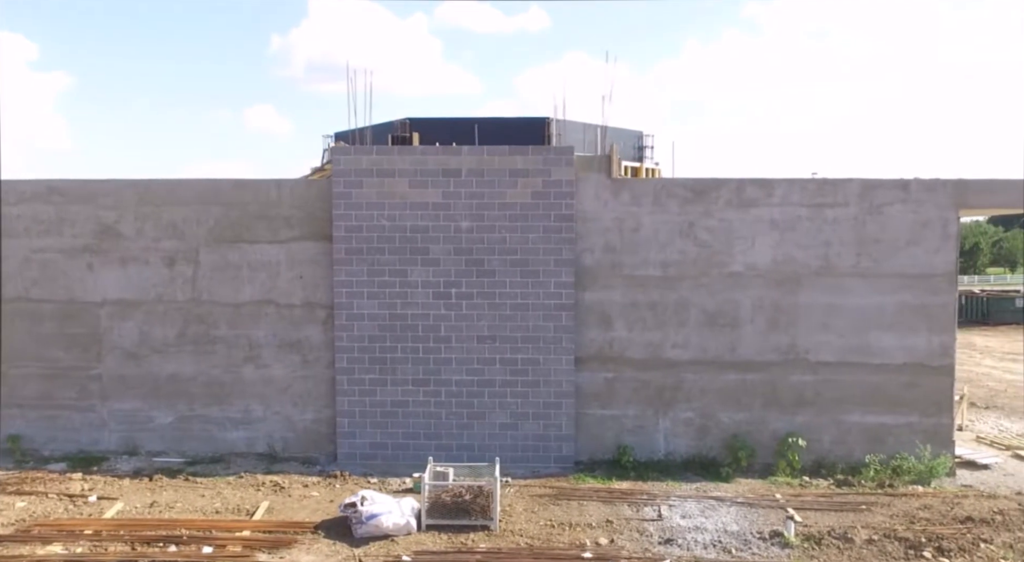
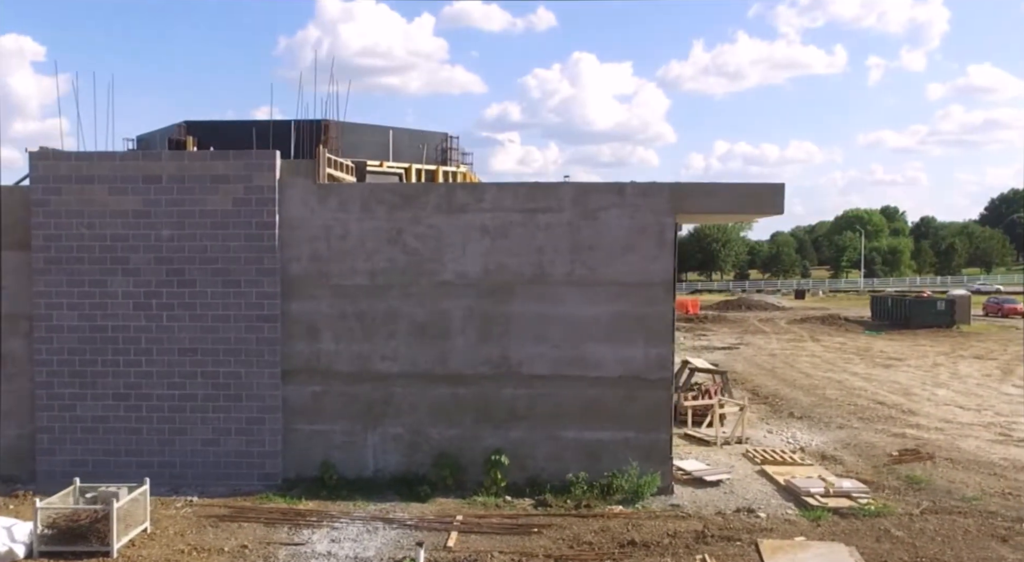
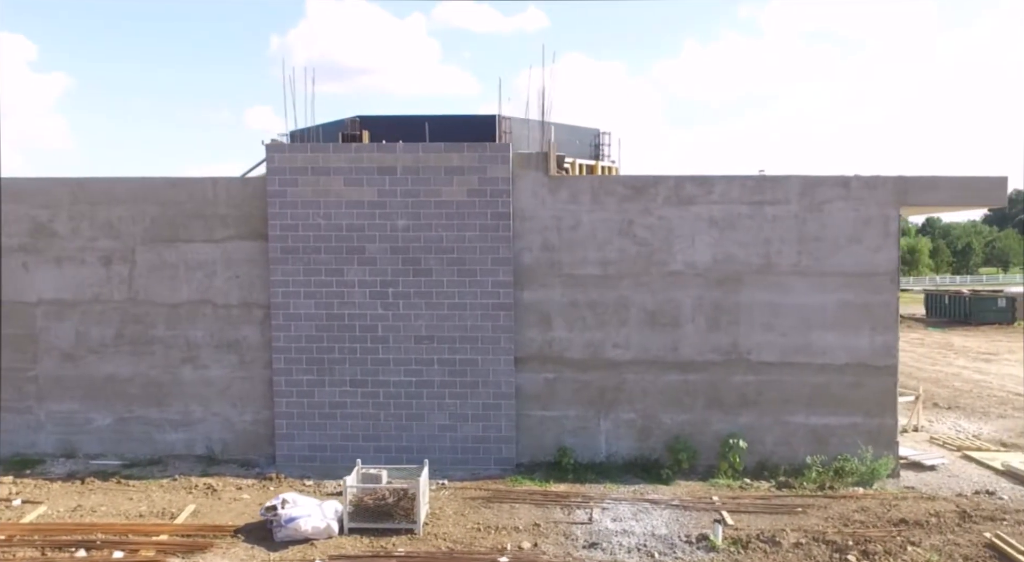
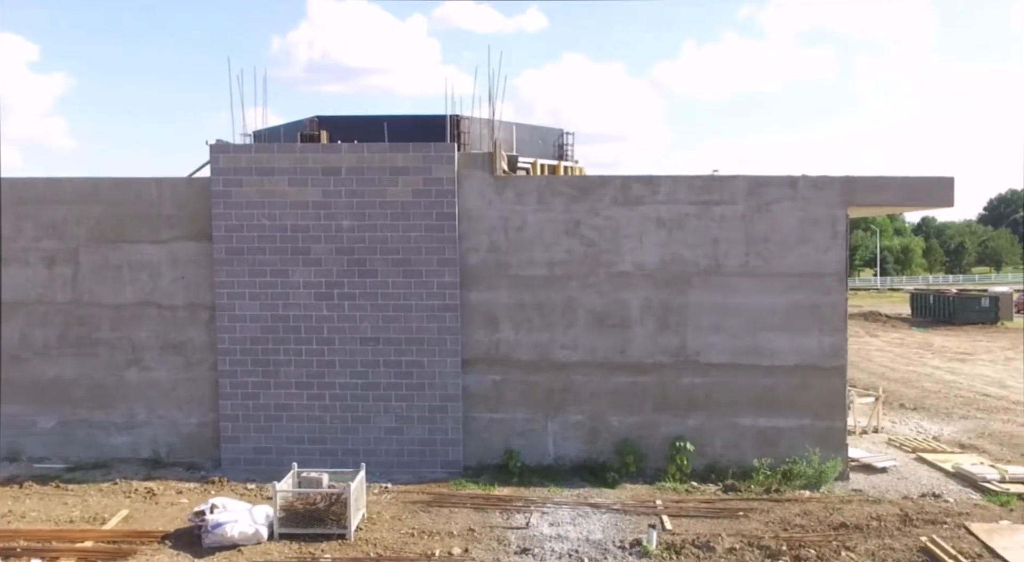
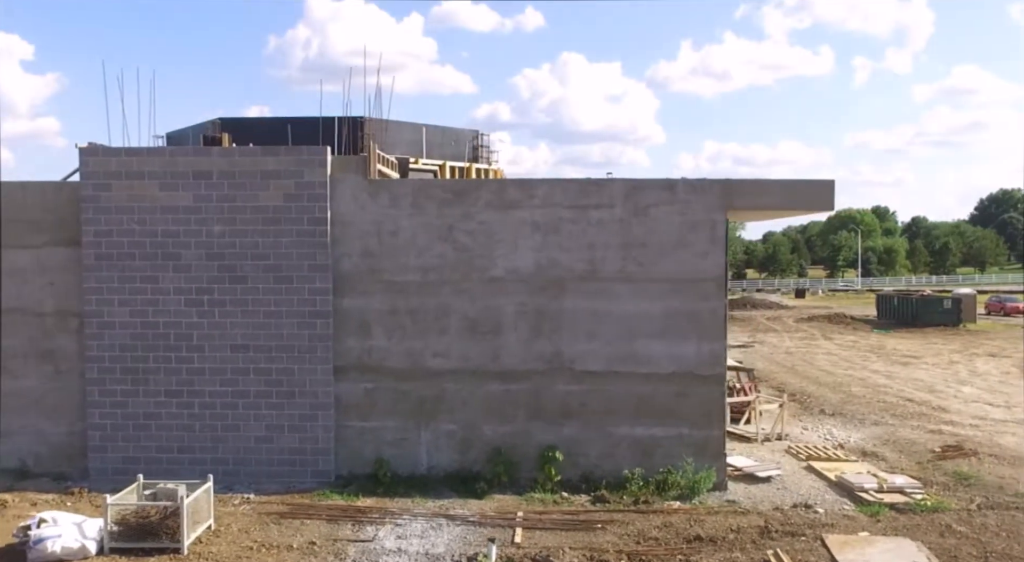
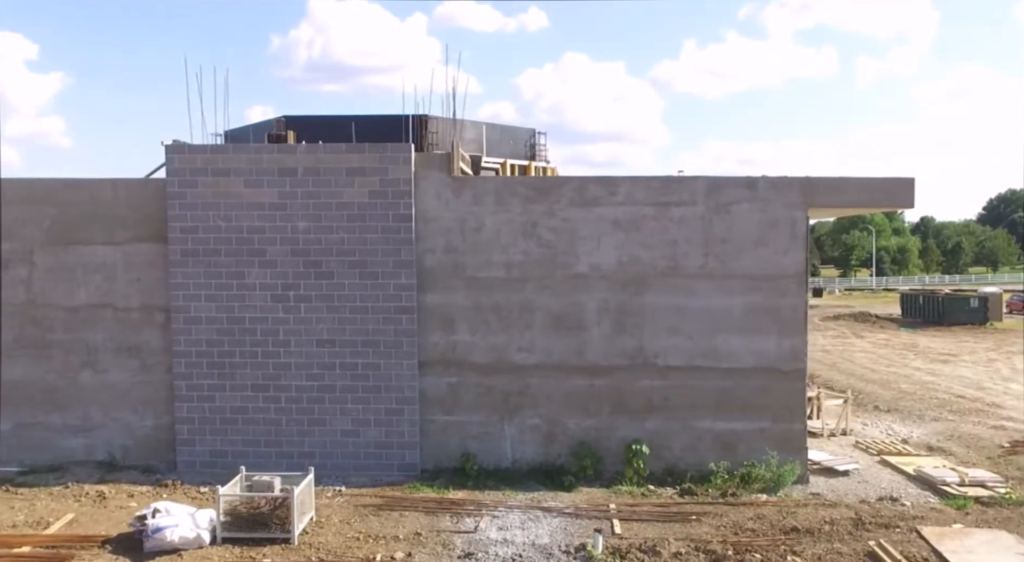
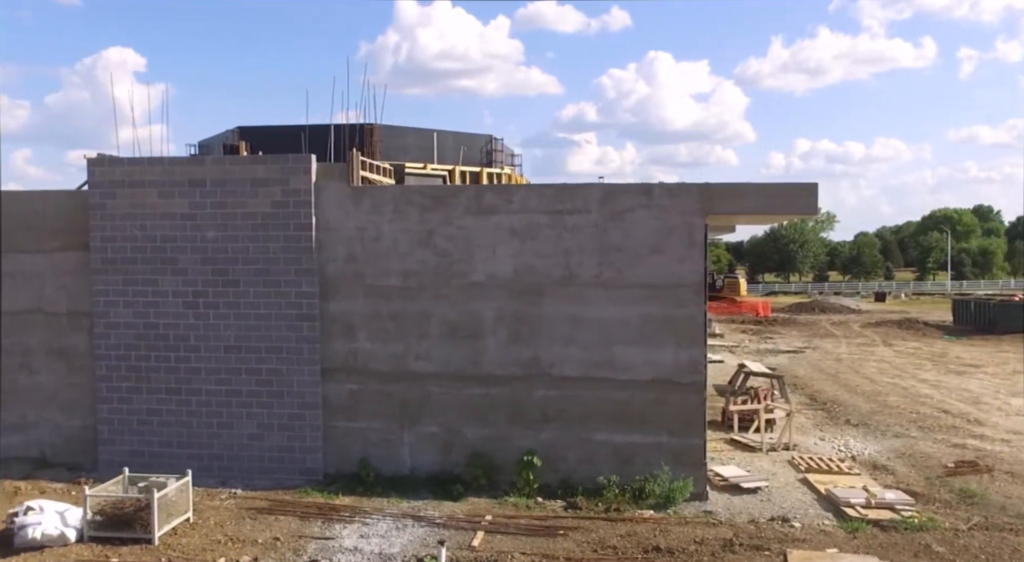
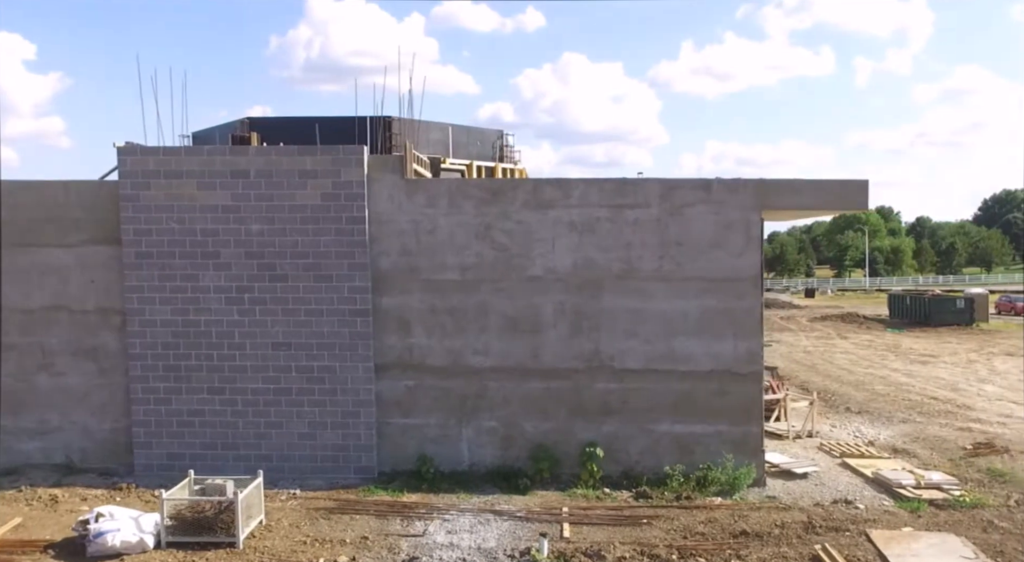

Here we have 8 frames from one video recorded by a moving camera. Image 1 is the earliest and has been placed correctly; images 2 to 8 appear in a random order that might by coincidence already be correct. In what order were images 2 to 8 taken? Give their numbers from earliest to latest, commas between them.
3, 4, 6, 8, 5, 2, 7
